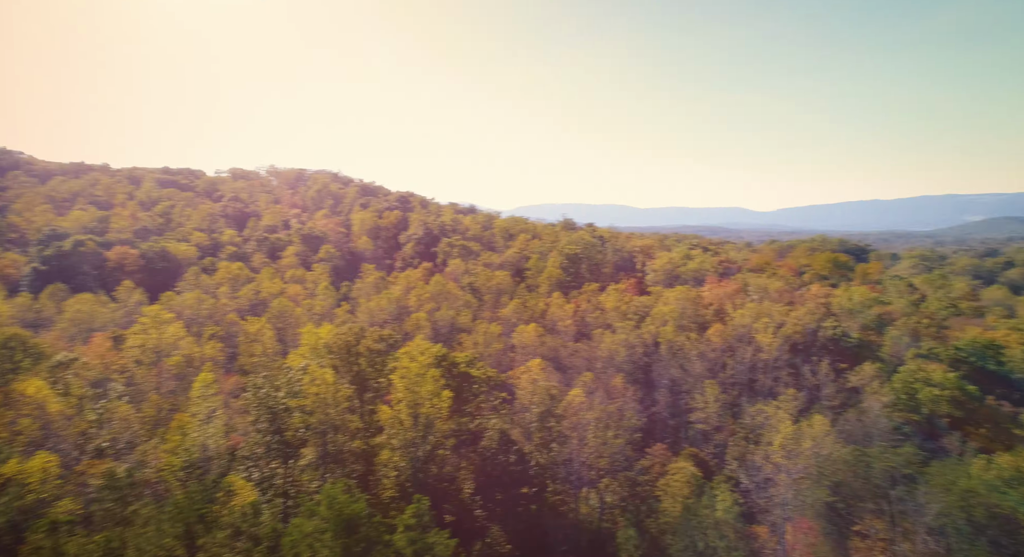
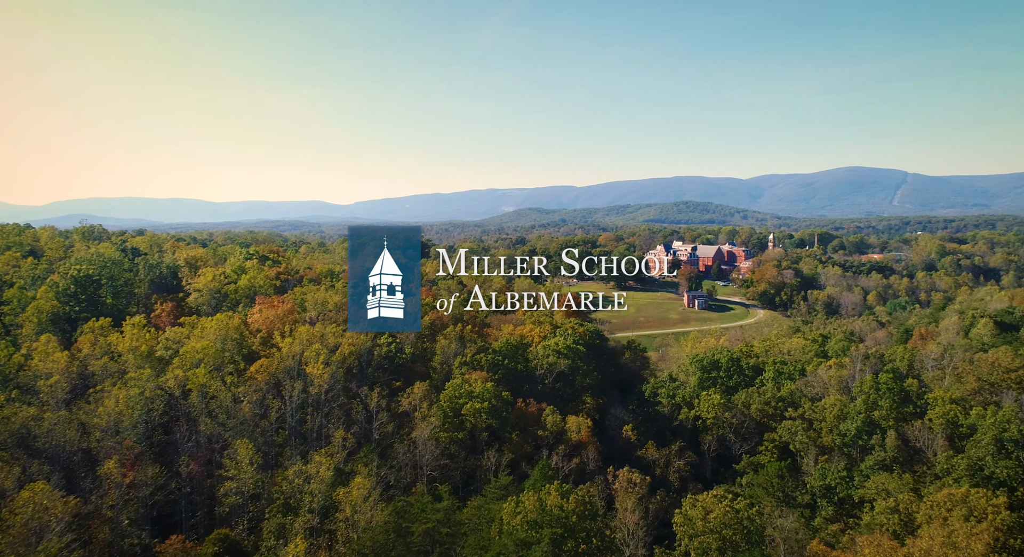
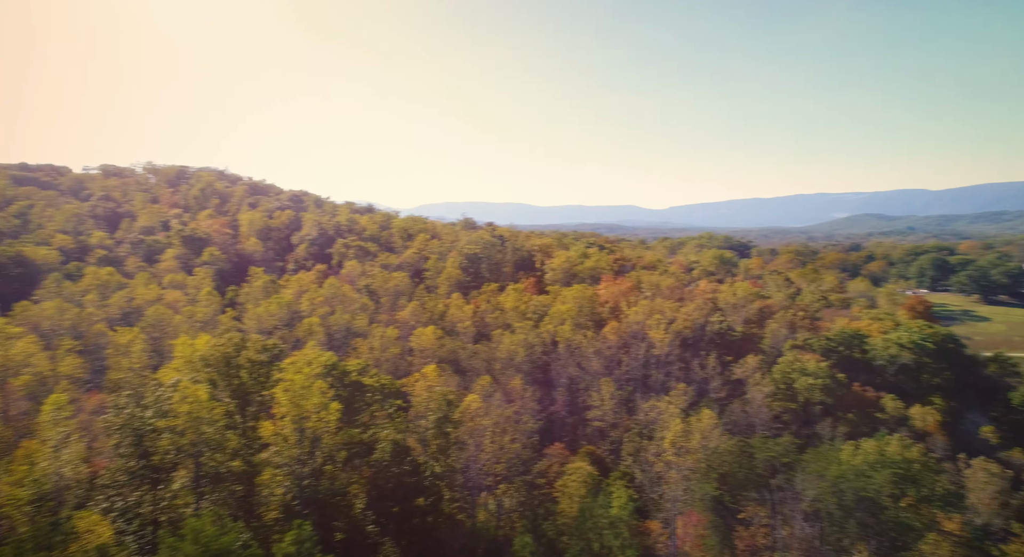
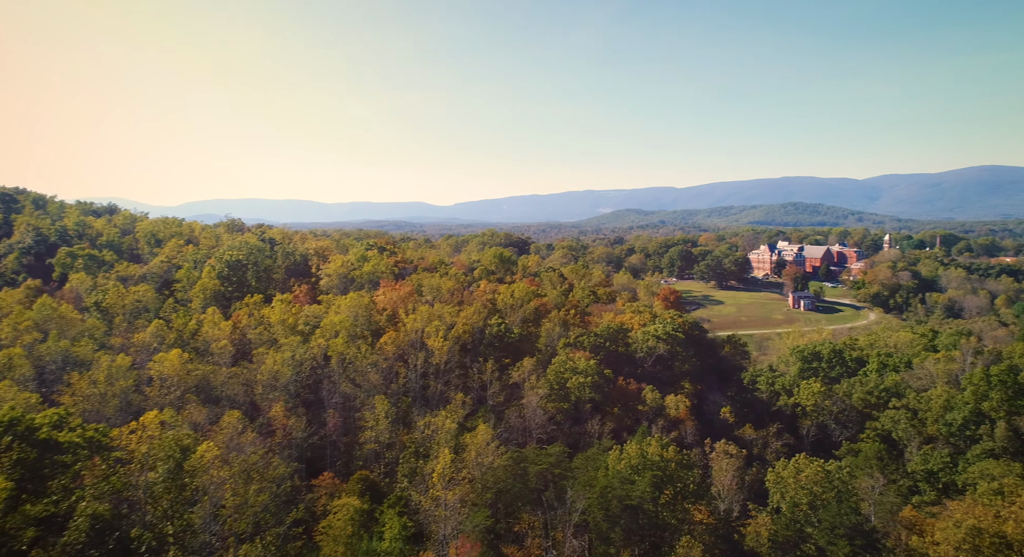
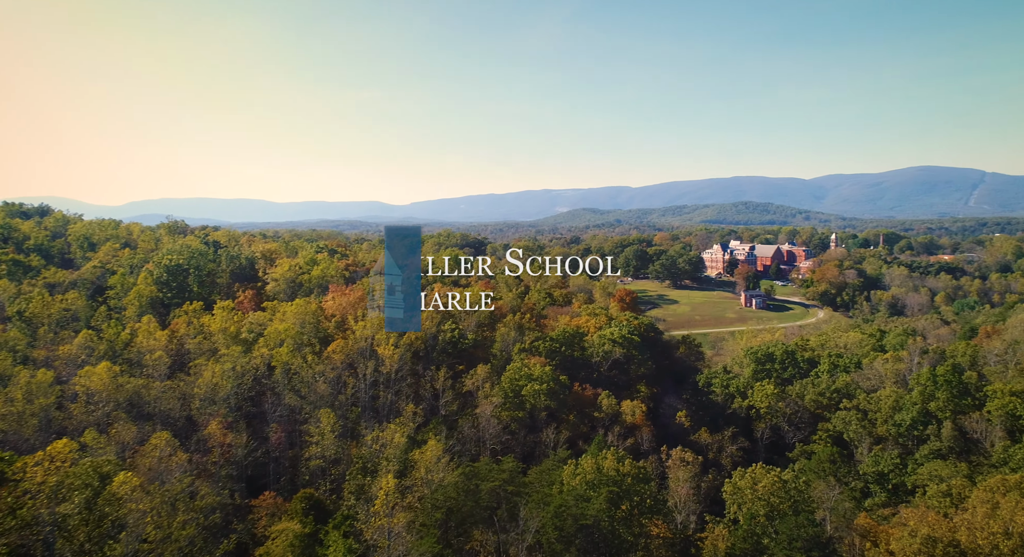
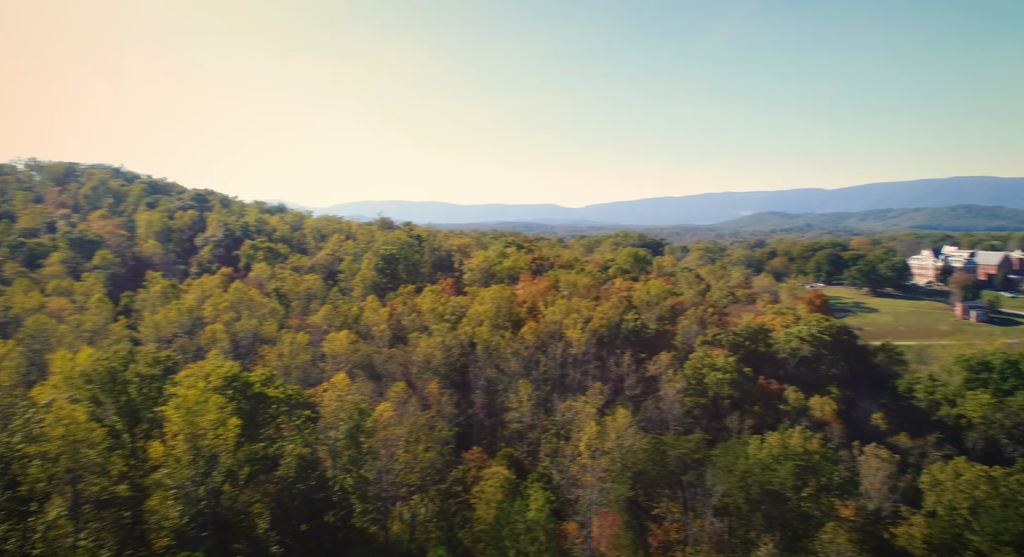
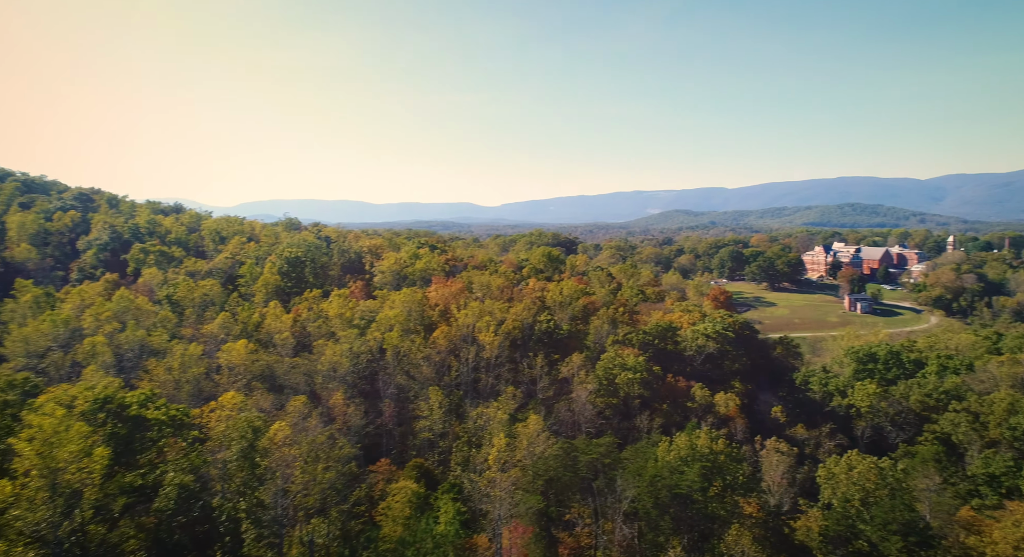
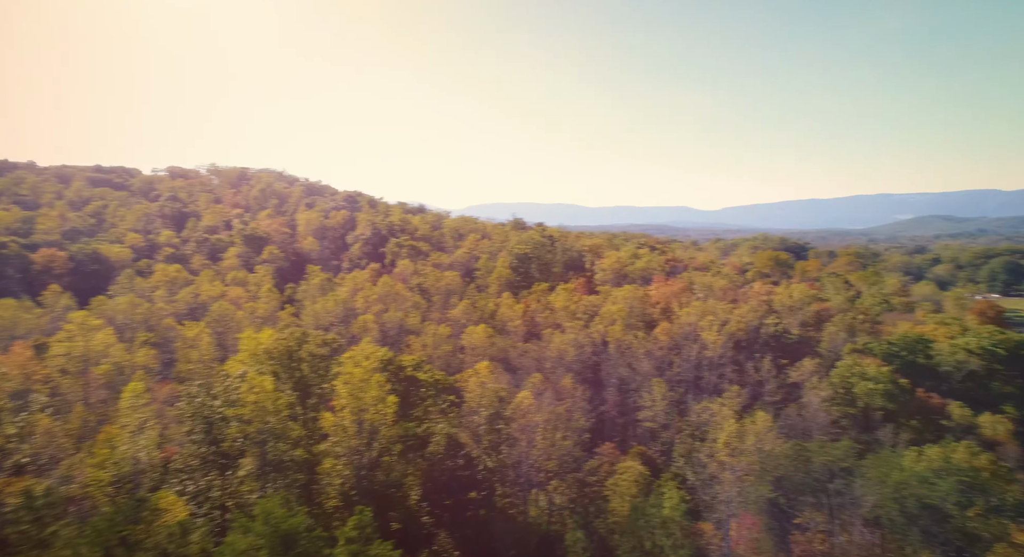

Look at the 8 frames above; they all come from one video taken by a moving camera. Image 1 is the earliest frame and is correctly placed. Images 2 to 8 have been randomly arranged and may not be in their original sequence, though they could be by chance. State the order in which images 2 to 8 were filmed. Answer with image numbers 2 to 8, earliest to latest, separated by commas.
8, 3, 6, 7, 4, 5, 2
